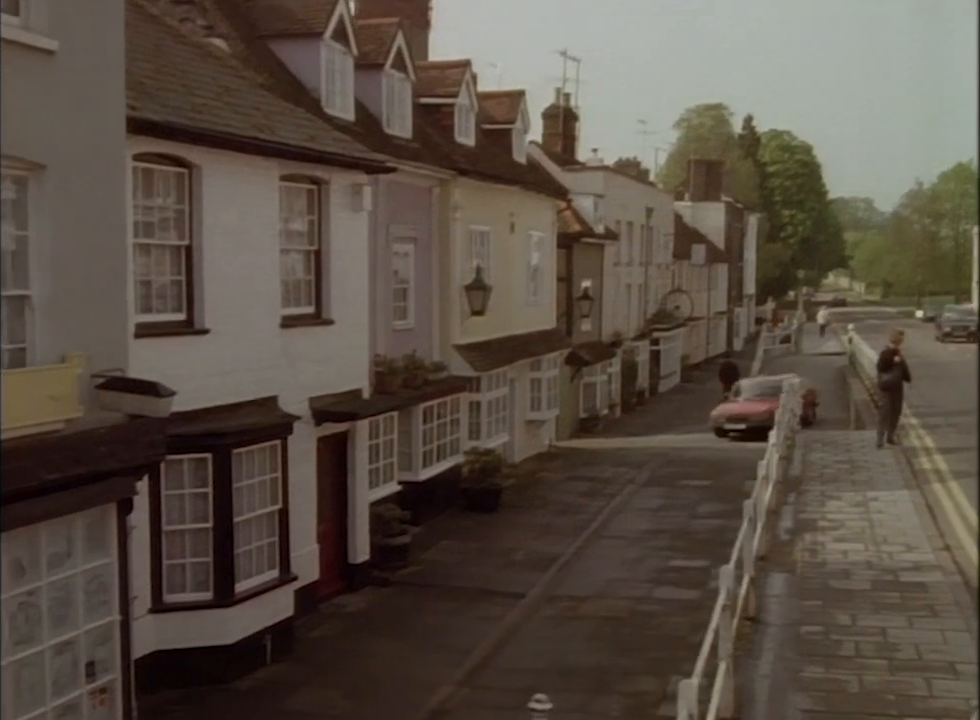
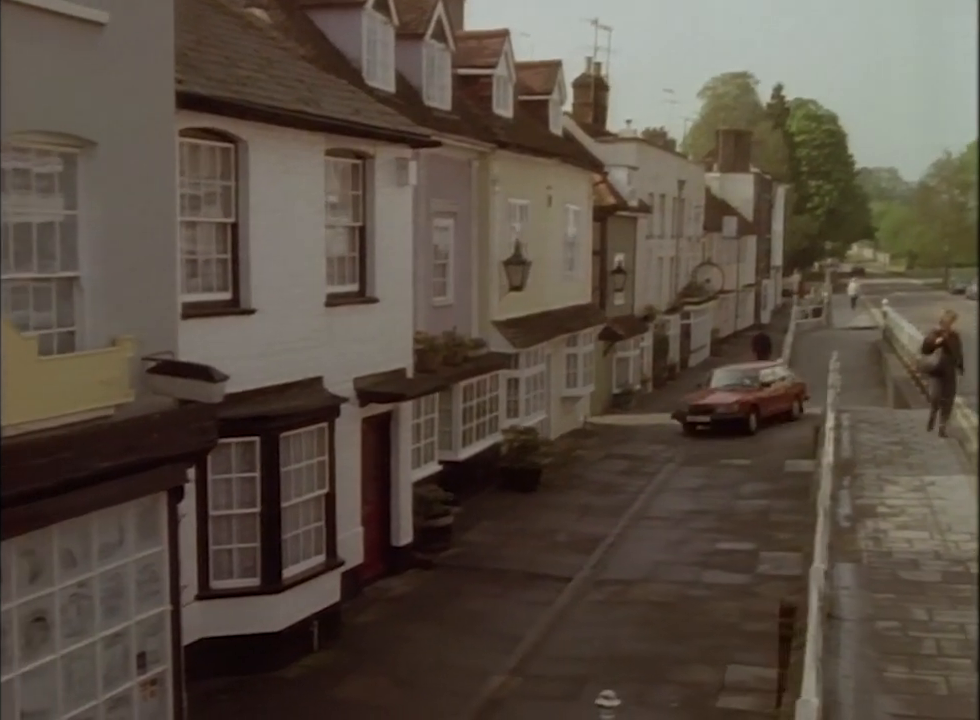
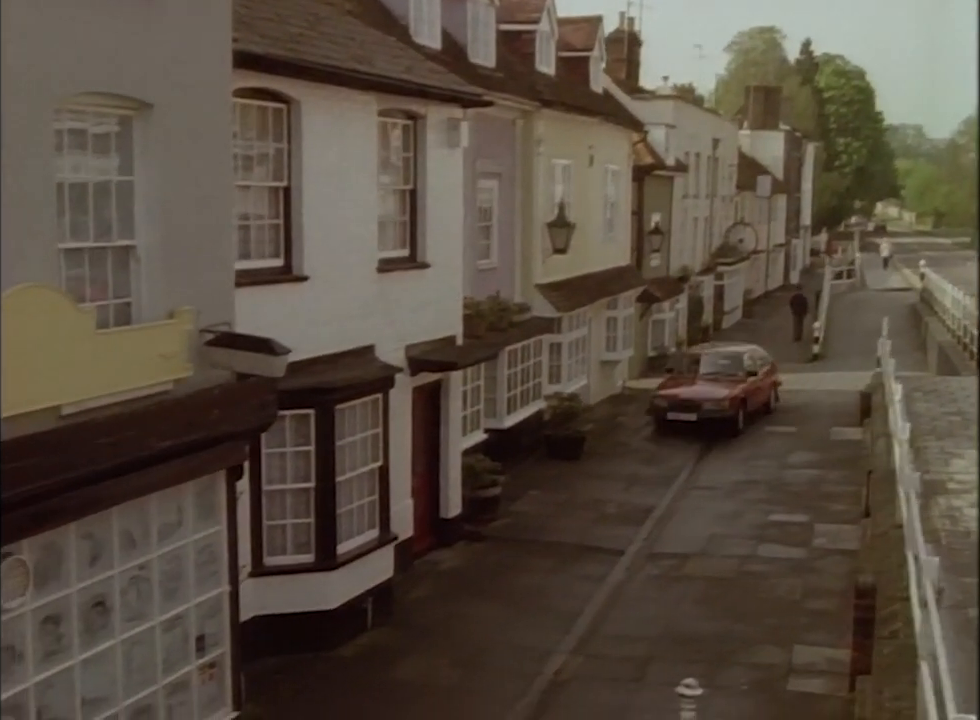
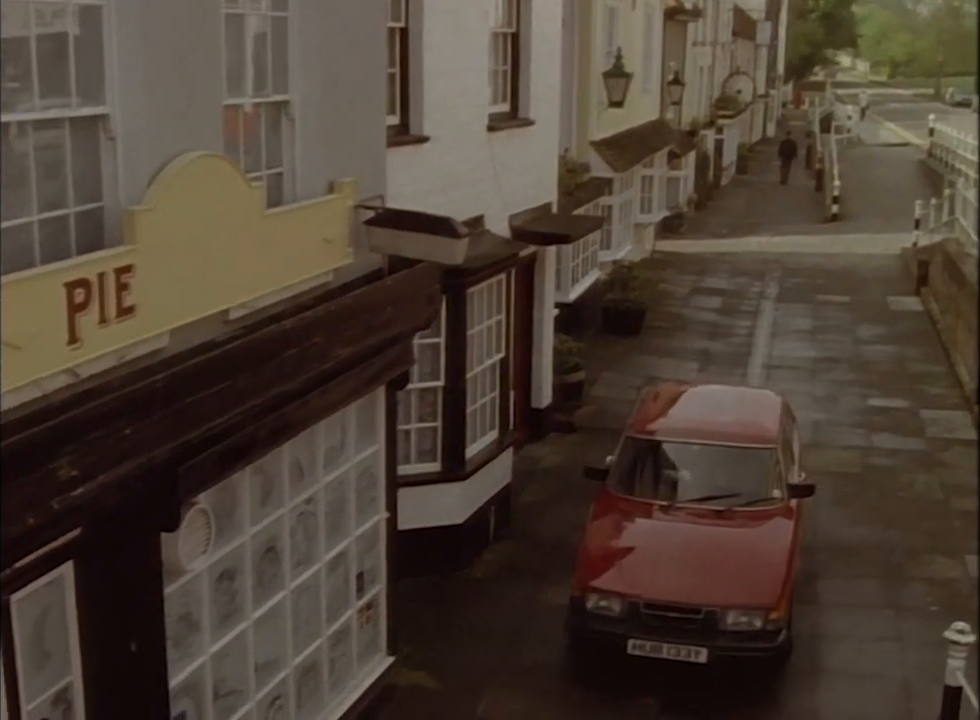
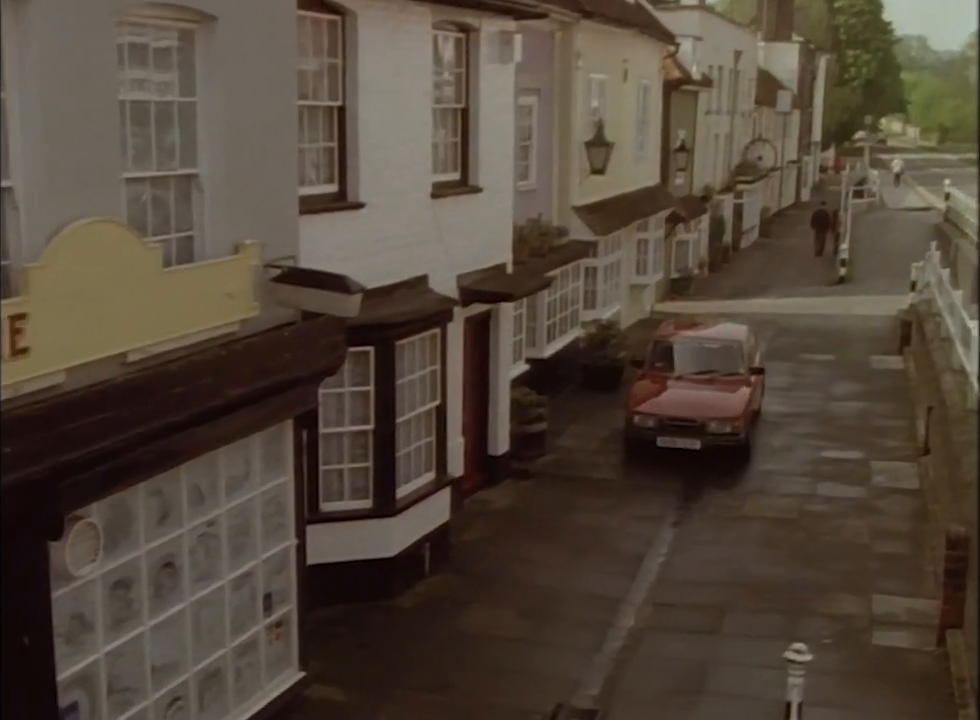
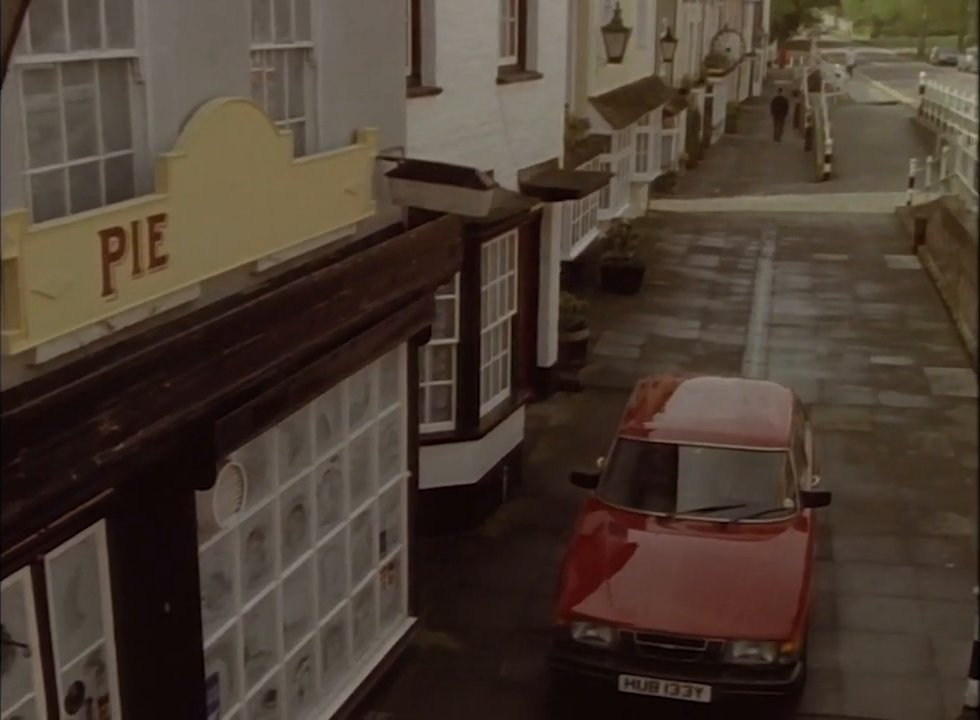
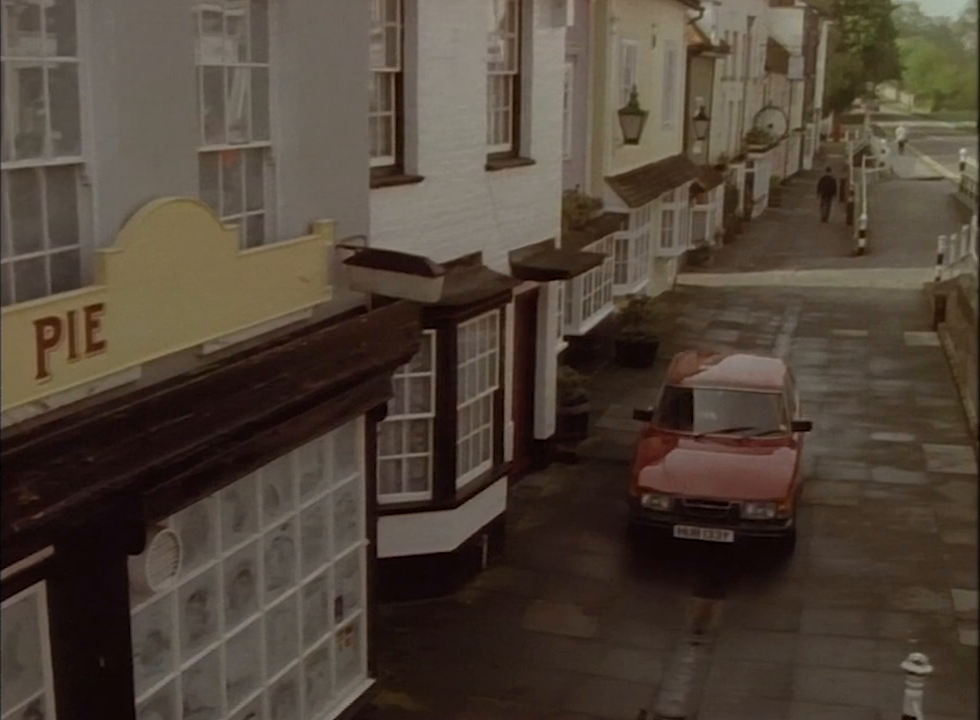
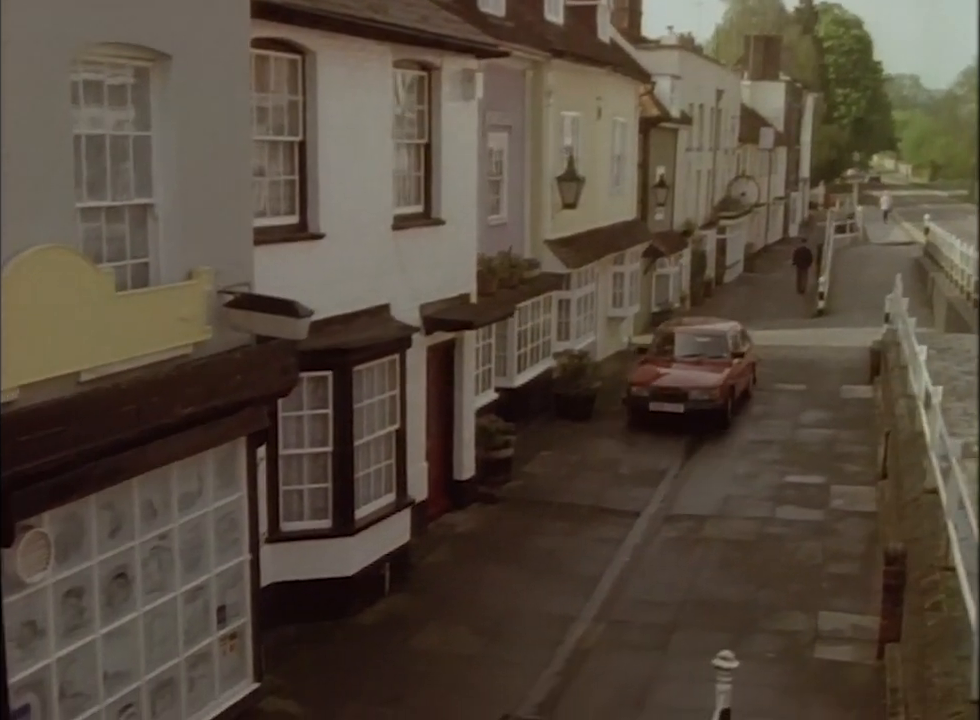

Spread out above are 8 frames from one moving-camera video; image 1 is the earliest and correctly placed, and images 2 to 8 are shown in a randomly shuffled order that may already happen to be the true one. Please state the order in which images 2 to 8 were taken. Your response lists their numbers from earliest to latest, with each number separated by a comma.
2, 3, 8, 5, 7, 4, 6
